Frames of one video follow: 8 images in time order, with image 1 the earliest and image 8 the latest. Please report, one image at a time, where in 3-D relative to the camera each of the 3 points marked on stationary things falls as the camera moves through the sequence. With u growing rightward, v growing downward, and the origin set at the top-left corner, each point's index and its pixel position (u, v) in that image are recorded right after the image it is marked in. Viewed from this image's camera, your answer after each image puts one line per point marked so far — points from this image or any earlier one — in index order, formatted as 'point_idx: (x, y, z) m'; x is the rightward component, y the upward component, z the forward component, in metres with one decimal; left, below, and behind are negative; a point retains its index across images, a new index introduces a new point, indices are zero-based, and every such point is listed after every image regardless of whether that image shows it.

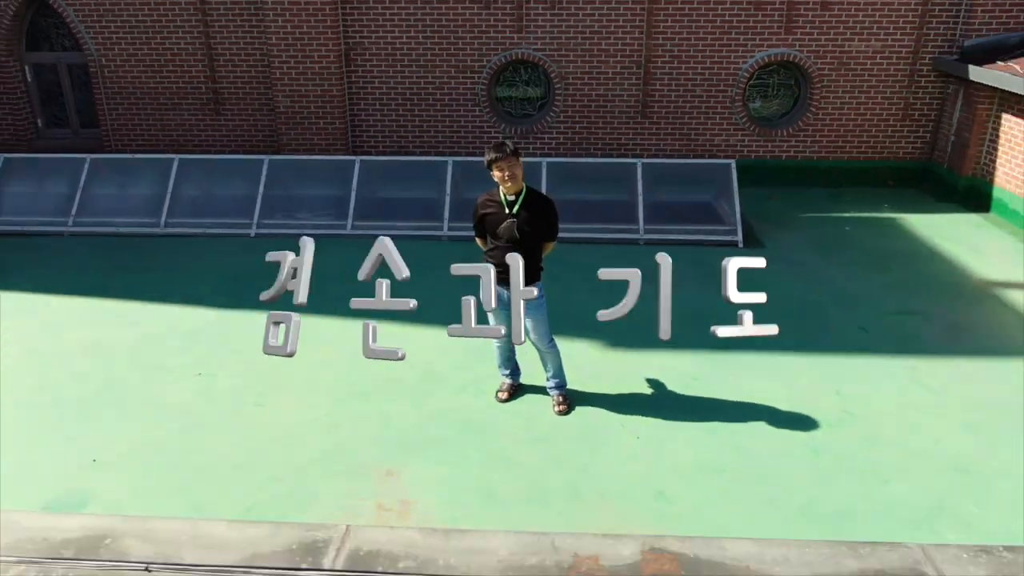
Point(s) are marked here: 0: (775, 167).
0: (+3.0, +1.4, +9.1) m
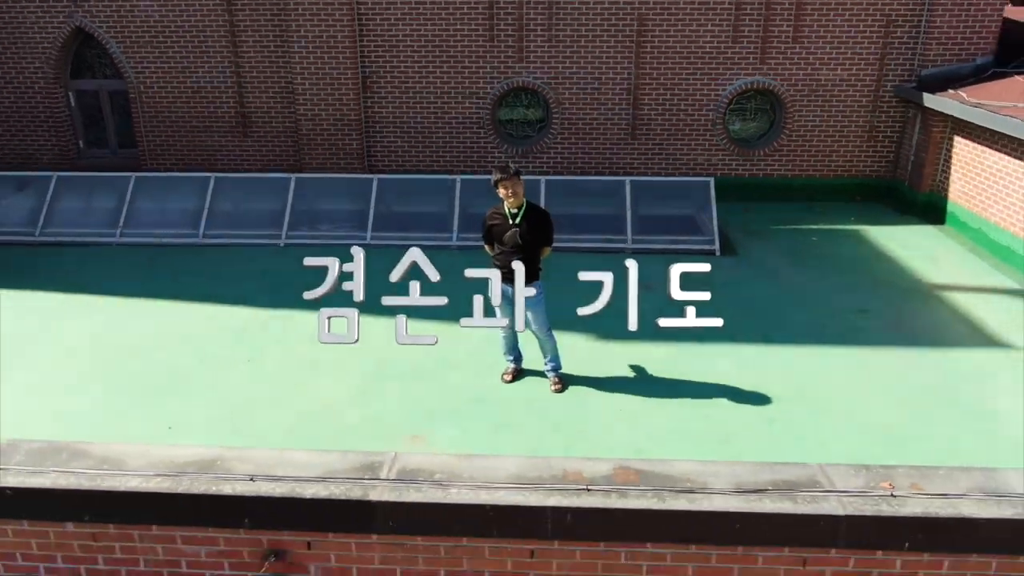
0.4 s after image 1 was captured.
0: (+3.0, +1.3, +9.9) m
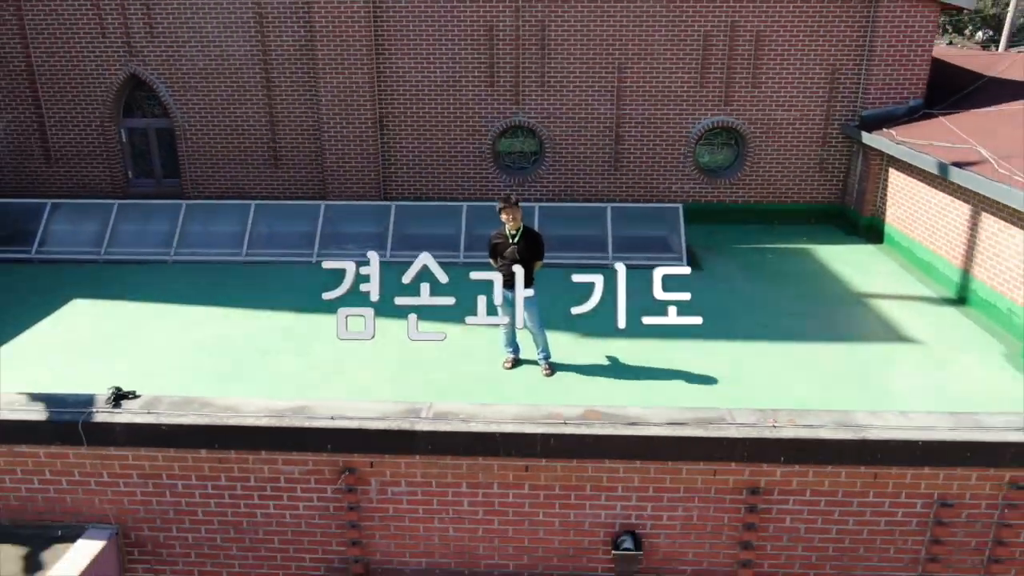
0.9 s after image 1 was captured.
0: (+3.0, +1.1, +11.4) m
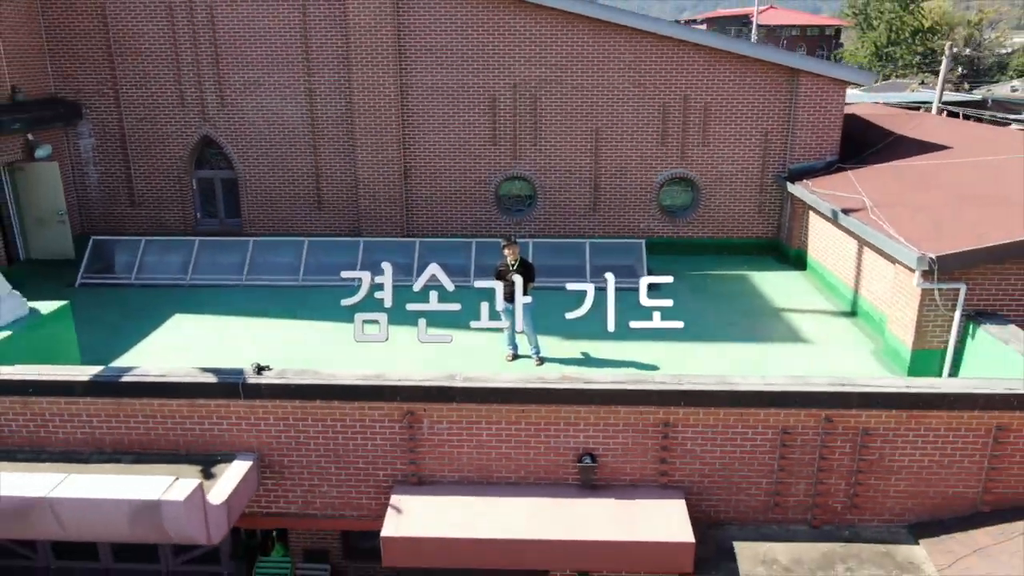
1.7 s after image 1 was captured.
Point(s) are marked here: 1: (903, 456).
0: (+3.0, +0.8, +14.1) m
1: (+3.5, -1.5, +7.1) m
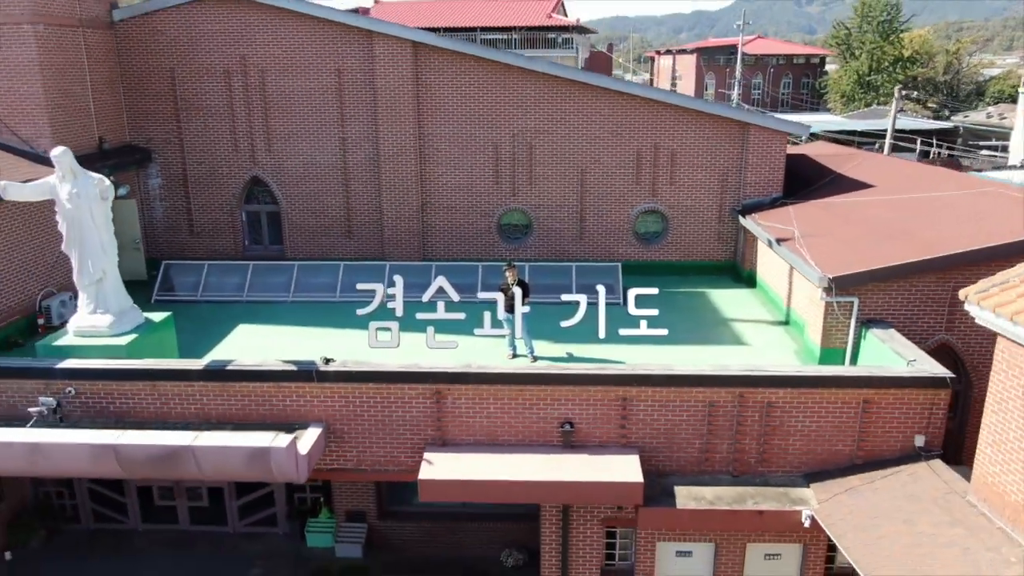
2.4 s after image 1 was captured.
0: (+3.0, +0.5, +16.8) m
1: (+3.5, -1.6, +9.7) m
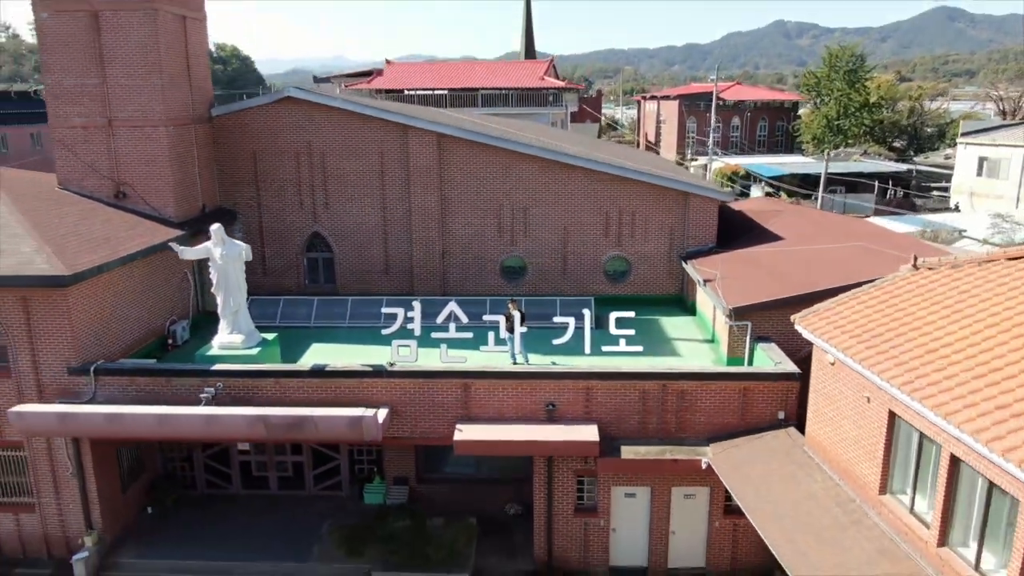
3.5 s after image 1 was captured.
0: (+3.0, -0.3, +21.9) m
1: (+3.5, -2.1, +14.7) m
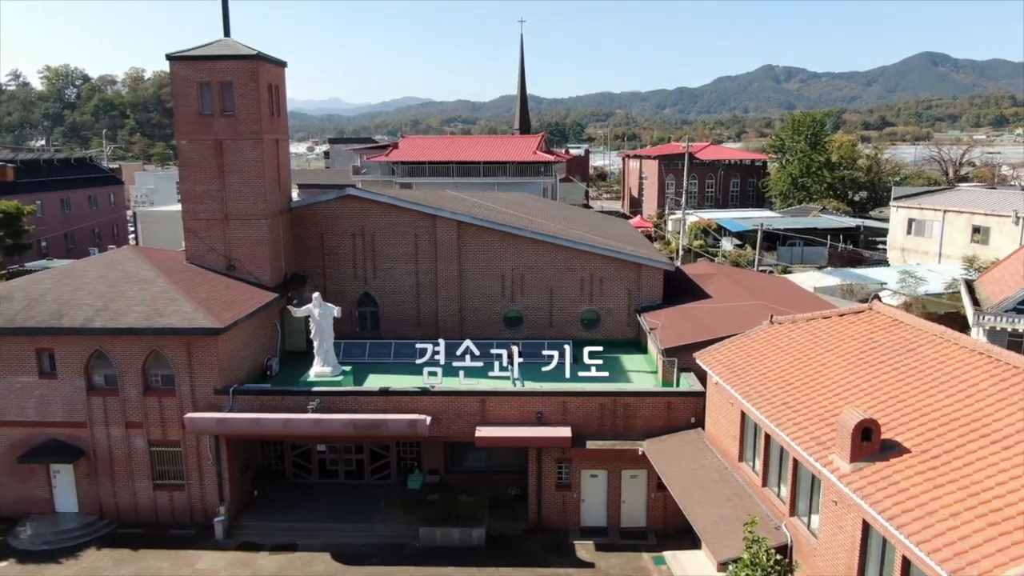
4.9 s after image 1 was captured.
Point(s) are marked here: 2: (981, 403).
0: (+3.0, -2.0, +29.4) m
1: (+3.6, -3.5, +22.2) m
2: (+8.3, -2.0, +14.0) m
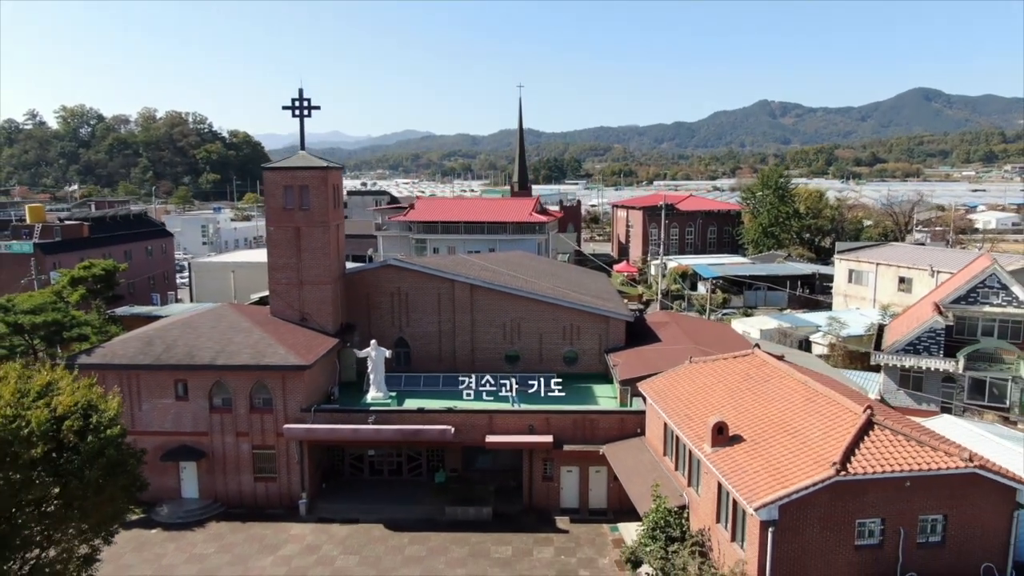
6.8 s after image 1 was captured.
0: (+2.9, -4.2, +38.7) m
1: (+3.5, -5.4, +31.5) m
2: (+8.3, -3.6, +23.4) m
